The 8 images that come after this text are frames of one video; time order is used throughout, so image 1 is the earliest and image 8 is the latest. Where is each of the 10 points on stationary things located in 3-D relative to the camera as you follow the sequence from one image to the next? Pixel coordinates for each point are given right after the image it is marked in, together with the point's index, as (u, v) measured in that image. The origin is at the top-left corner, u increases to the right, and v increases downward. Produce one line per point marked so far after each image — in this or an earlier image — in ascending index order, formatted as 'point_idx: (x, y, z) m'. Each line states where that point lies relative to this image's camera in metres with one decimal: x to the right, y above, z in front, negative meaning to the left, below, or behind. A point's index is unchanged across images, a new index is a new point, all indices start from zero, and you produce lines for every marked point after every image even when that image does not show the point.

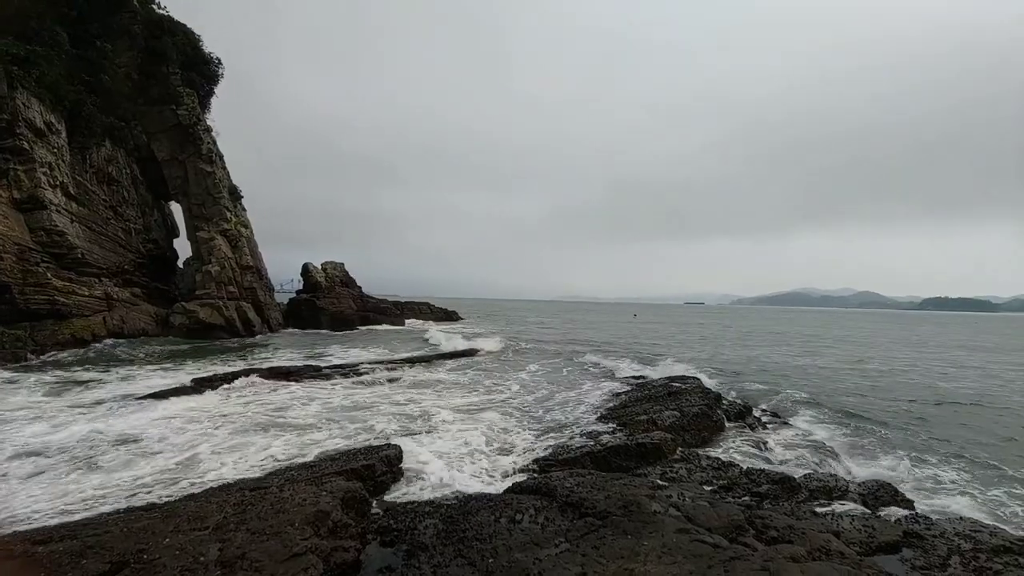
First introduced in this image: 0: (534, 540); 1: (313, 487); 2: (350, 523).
0: (+0.5, -4.5, +8.5) m
1: (-4.2, -4.1, +9.8) m
2: (-3.1, -4.5, +9.1) m
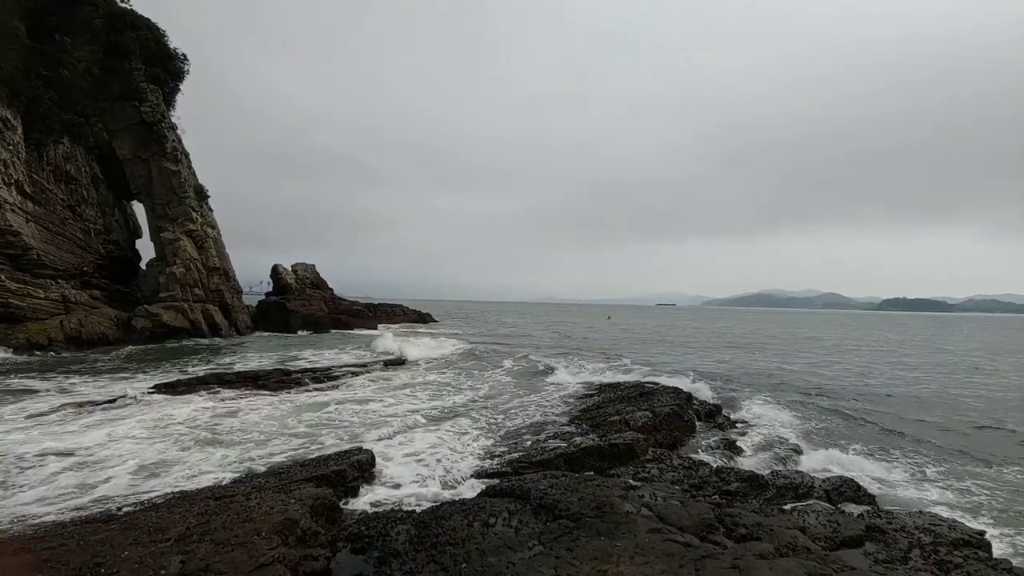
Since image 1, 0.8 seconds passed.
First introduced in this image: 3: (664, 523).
0: (-0.1, -4.7, +8.4) m
1: (-4.8, -4.4, +9.8) m
2: (-3.8, -4.8, +9.1) m
3: (+2.9, -4.5, +8.8) m
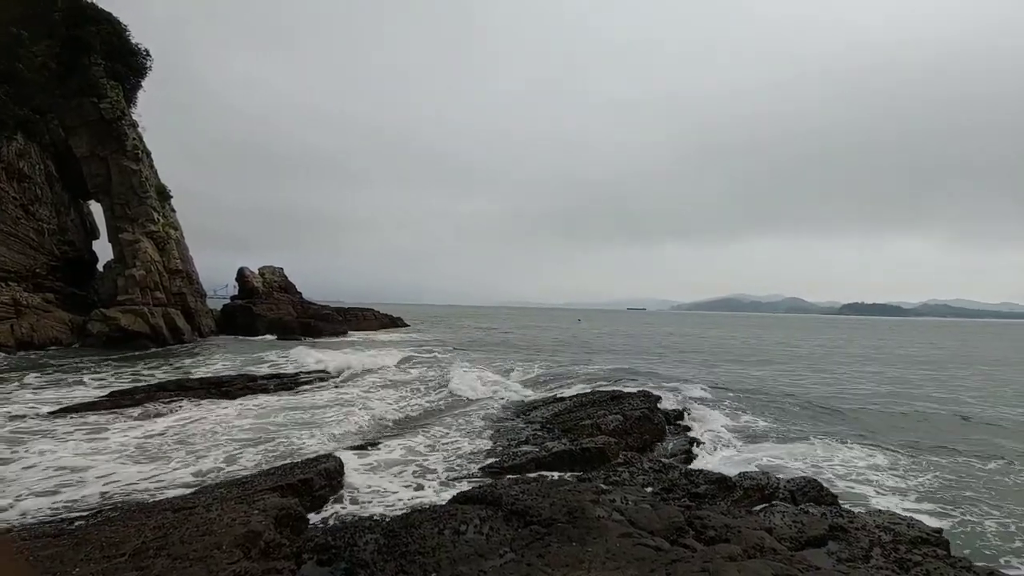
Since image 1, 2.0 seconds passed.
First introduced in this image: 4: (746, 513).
0: (-0.6, -4.8, +8.3) m
1: (-5.4, -4.5, +9.4) m
2: (-4.3, -4.9, +8.8) m
3: (+2.4, -4.6, +8.8) m
4: (+4.8, -4.6, +9.4) m
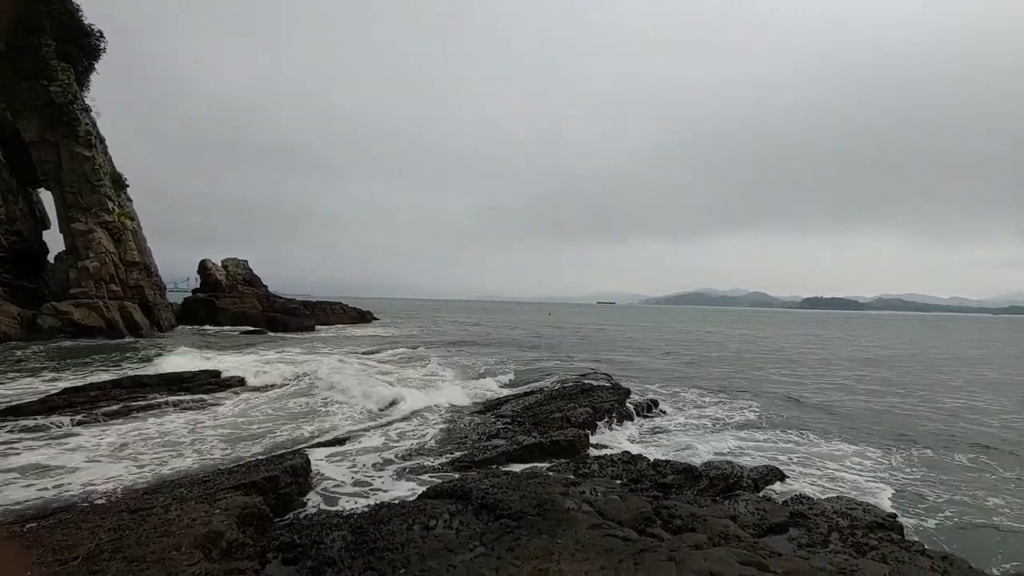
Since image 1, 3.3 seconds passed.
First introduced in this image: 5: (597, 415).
0: (-1.2, -4.6, +8.2) m
1: (-6.0, -4.3, +9.1) m
2: (-4.9, -4.7, +8.5) m
3: (+1.8, -4.4, +8.9) m
4: (+4.2, -4.5, +9.6) m
5: (+2.3, -3.5, +12.8) m
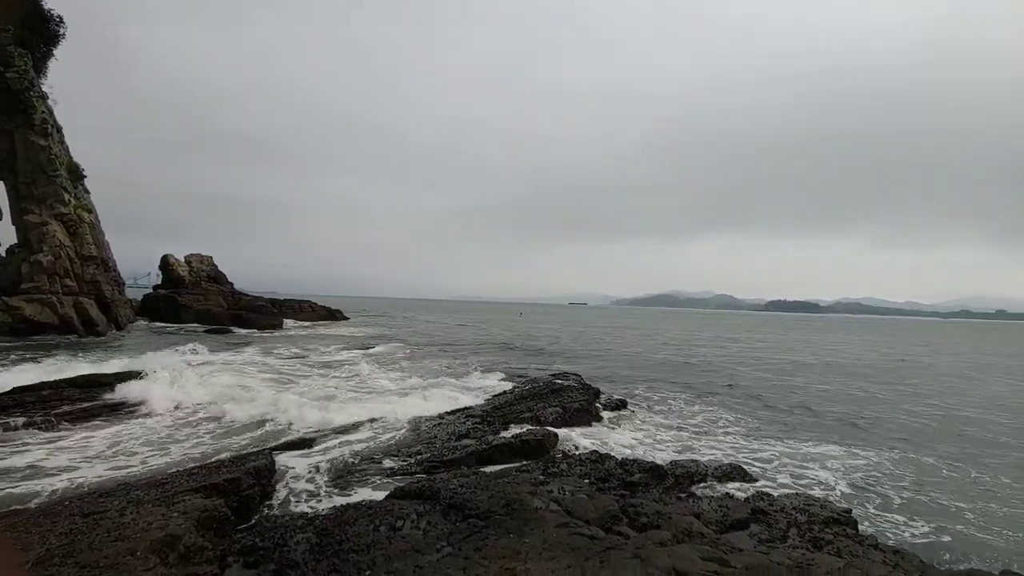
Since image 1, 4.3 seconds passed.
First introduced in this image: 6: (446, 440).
0: (-1.8, -4.6, +8.1) m
1: (-6.7, -4.2, +8.8) m
2: (-5.5, -4.6, +8.3) m
3: (+1.1, -4.4, +9.0) m
4: (+3.5, -4.5, +9.8) m
5: (+1.5, -3.5, +12.9) m
6: (-1.7, -4.0, +12.2) m
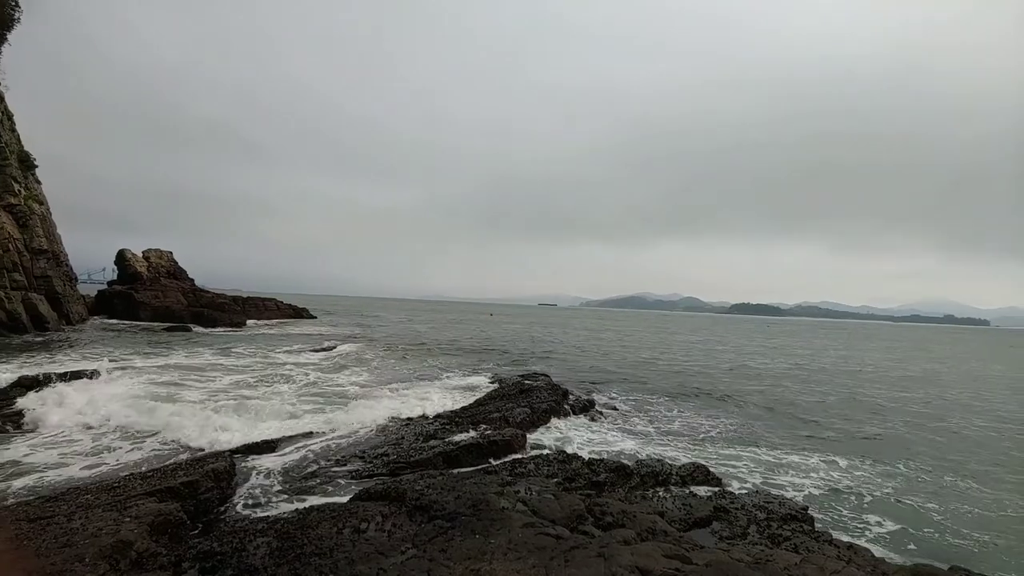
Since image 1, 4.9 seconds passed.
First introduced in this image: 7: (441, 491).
0: (-2.4, -4.5, +8.0) m
1: (-7.3, -4.1, +8.4) m
2: (-6.2, -4.5, +8.0) m
3: (+0.5, -4.4, +9.0) m
4: (+2.8, -4.5, +9.9) m
5: (+0.7, -3.6, +12.9) m
6: (-2.5, -4.0, +12.0) m
7: (-1.5, -4.3, +9.7) m
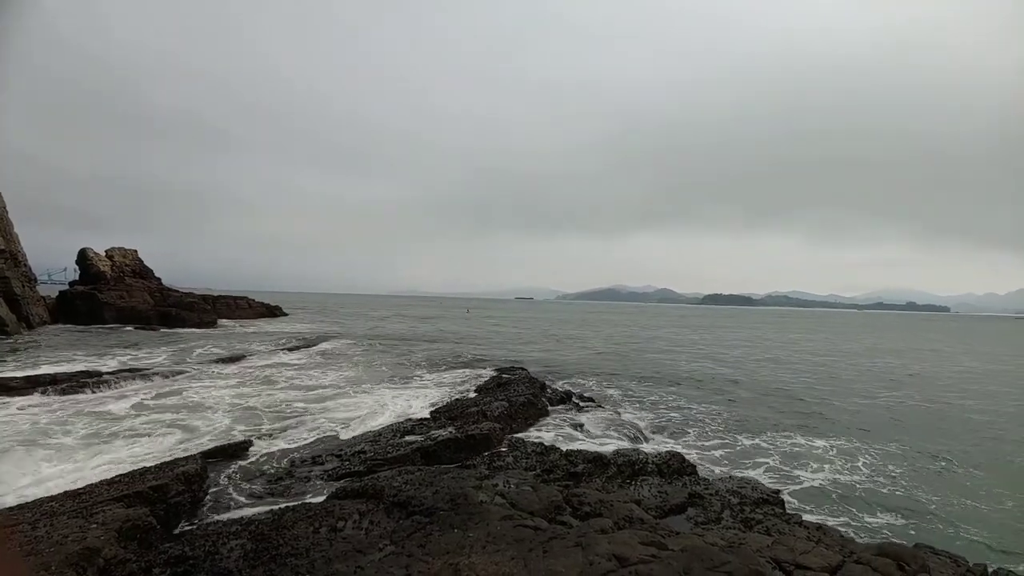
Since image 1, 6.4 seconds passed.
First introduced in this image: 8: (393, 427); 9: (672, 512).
0: (-2.8, -4.4, +7.9) m
1: (-7.8, -4.1, +8.2) m
2: (-6.5, -4.5, +7.8) m
3: (0.0, -4.3, +9.0) m
4: (+2.3, -4.3, +10.0) m
5: (+0.1, -3.4, +12.9) m
6: (-3.1, -3.9, +11.9) m
7: (-2.0, -4.2, +9.7) m
8: (-3.2, -3.9, +12.7) m
9: (+3.2, -4.5, +9.3) m
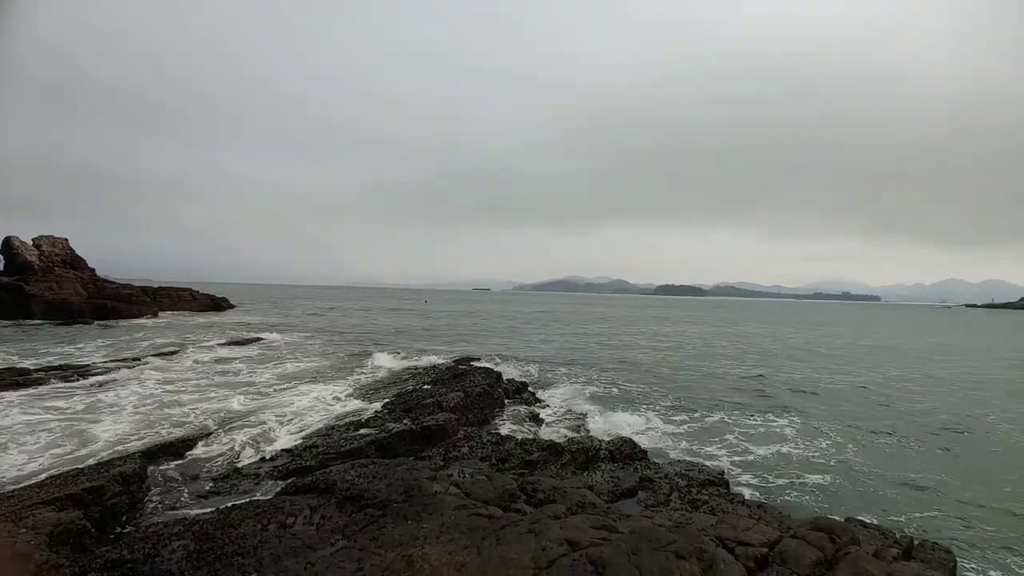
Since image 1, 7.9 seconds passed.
0: (-3.6, -4.3, +7.7) m
1: (-8.6, -3.9, +7.7) m
2: (-7.4, -4.3, +7.3) m
3: (-0.9, -4.1, +9.0) m
4: (+1.3, -4.1, +10.2) m
5: (-1.1, -3.2, +13.0) m
6: (-4.2, -3.7, +11.7) m
7: (-2.9, -4.0, +9.6) m
8: (-4.3, -3.6, +12.5) m
9: (+2.3, -4.3, +9.6) m
